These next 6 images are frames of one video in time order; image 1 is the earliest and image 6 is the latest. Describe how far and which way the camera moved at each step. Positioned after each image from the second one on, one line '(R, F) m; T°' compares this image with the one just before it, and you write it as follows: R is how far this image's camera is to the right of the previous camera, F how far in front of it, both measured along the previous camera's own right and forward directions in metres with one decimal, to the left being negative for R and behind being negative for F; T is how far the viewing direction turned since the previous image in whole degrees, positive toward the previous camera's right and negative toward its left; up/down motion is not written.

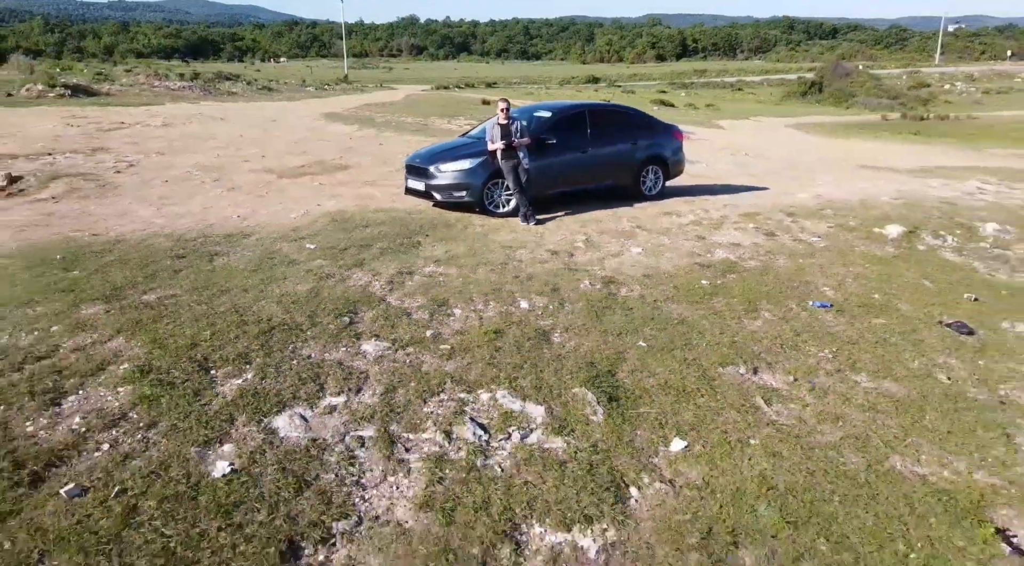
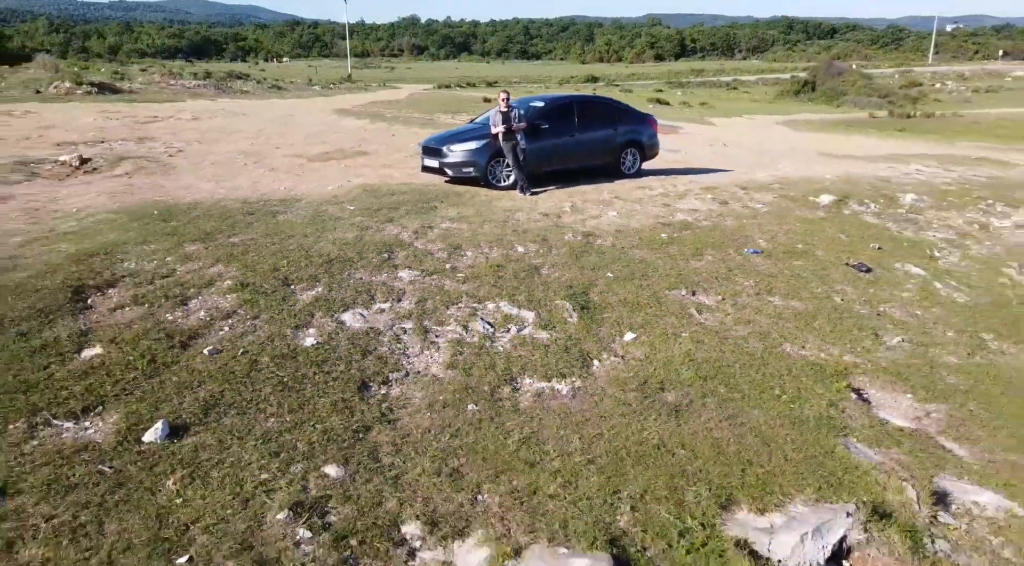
(0.0, -1.1) m; 0°
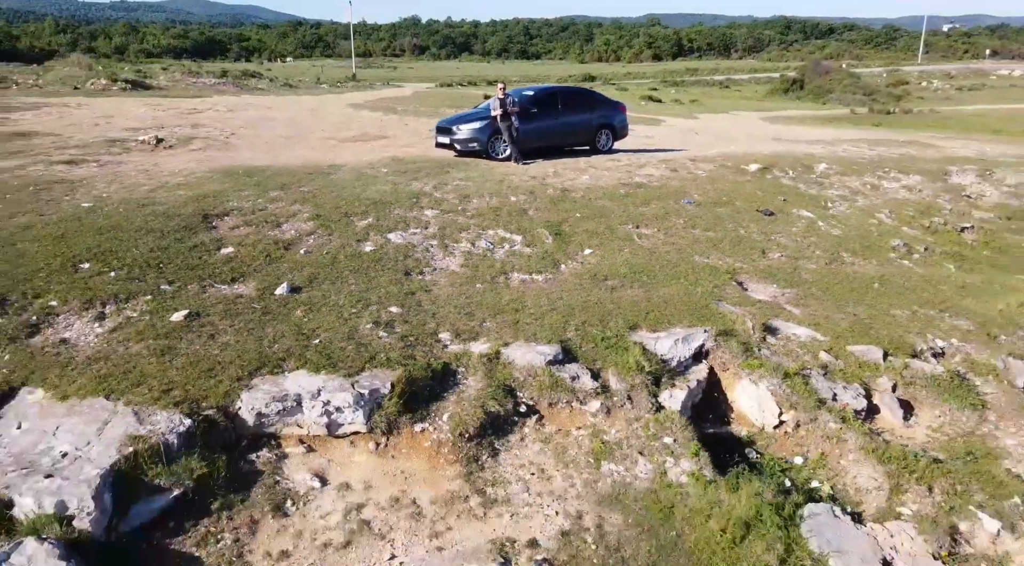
(0.0, -1.6) m; 0°
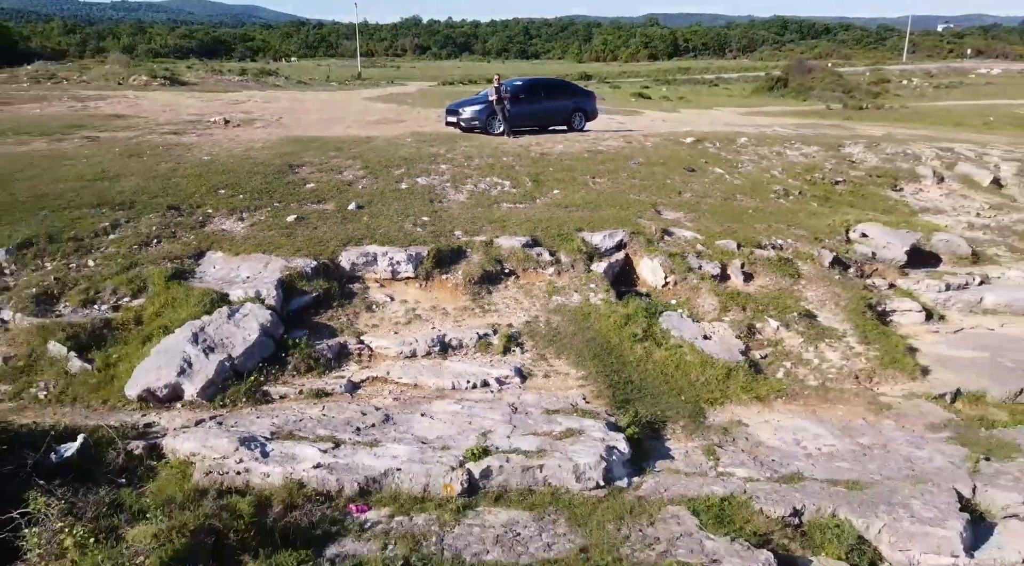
(+0.1, -2.4) m; 0°
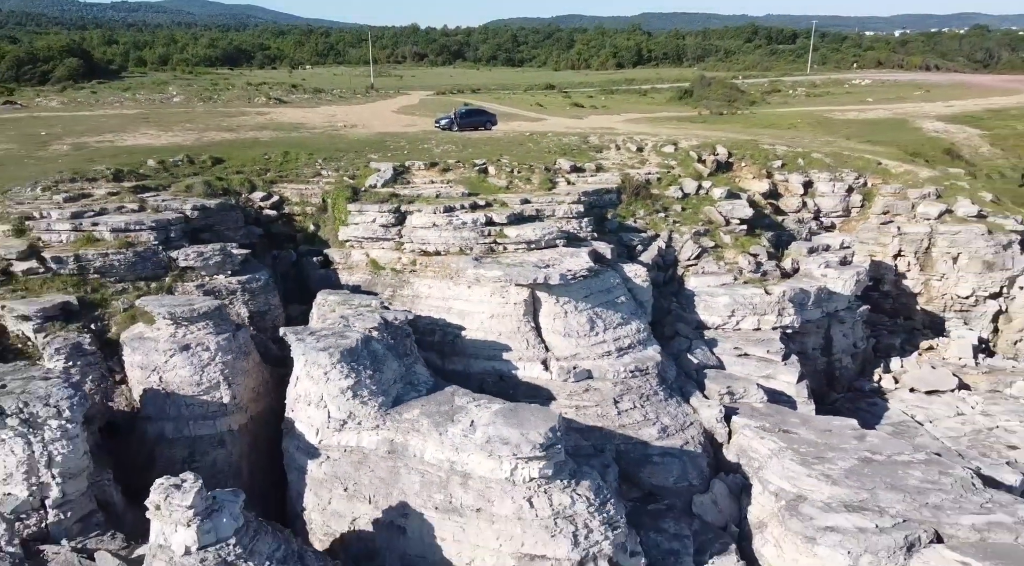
(+1.7, -16.3) m; 0°
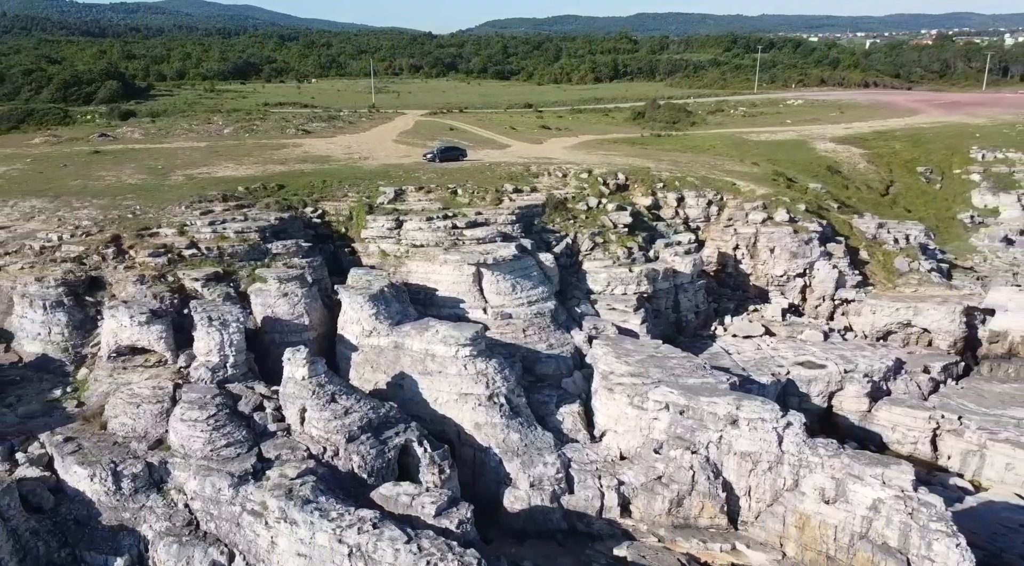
(+1.7, -11.9) m; 0°
